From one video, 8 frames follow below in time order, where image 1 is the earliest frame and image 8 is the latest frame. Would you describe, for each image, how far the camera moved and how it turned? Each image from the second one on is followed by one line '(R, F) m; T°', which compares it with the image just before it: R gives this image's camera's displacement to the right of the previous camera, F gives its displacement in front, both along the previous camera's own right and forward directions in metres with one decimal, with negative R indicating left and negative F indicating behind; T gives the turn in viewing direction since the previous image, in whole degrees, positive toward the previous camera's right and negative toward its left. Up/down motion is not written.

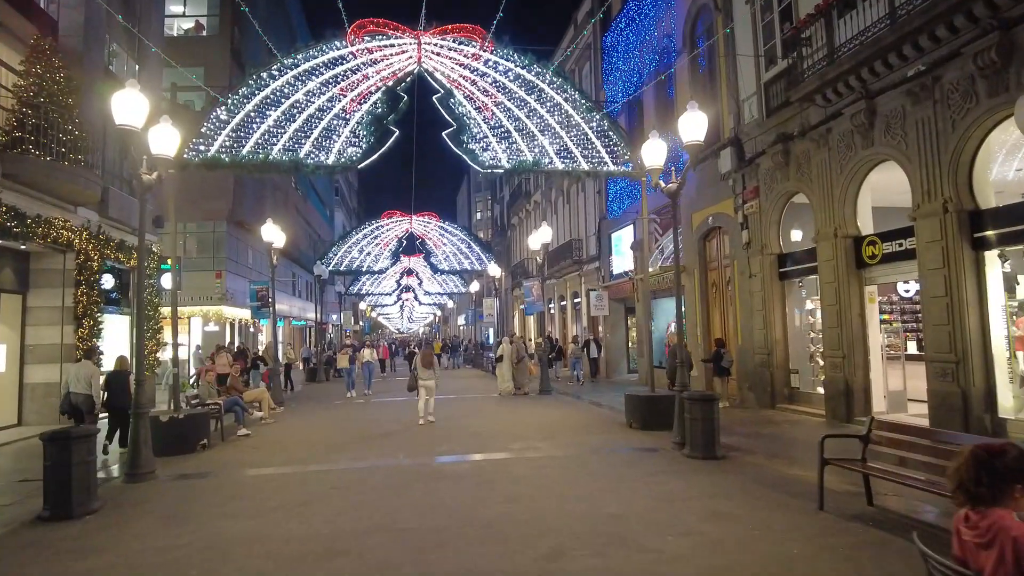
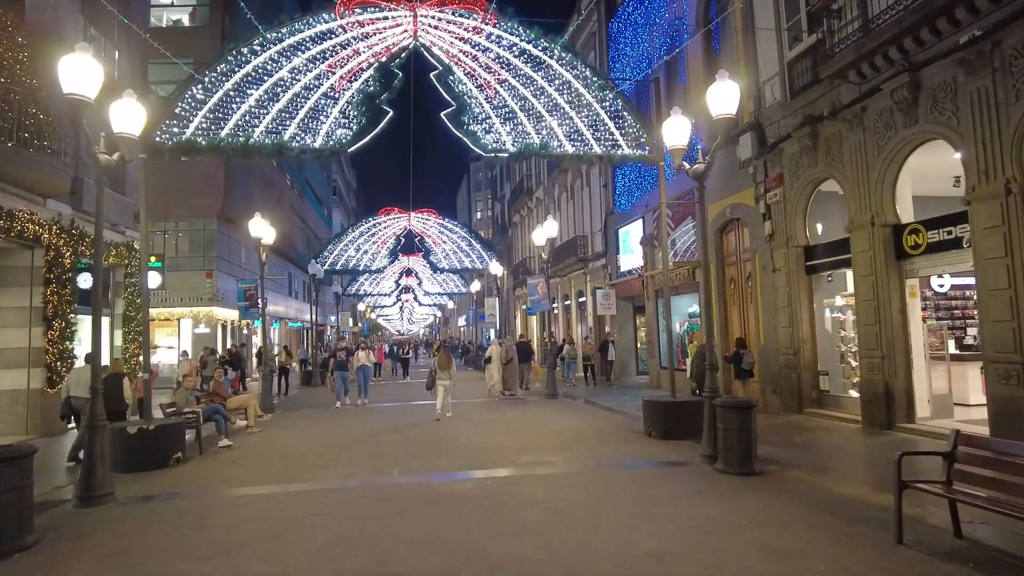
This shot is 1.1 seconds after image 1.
(-0.1, +1.1) m; 0°
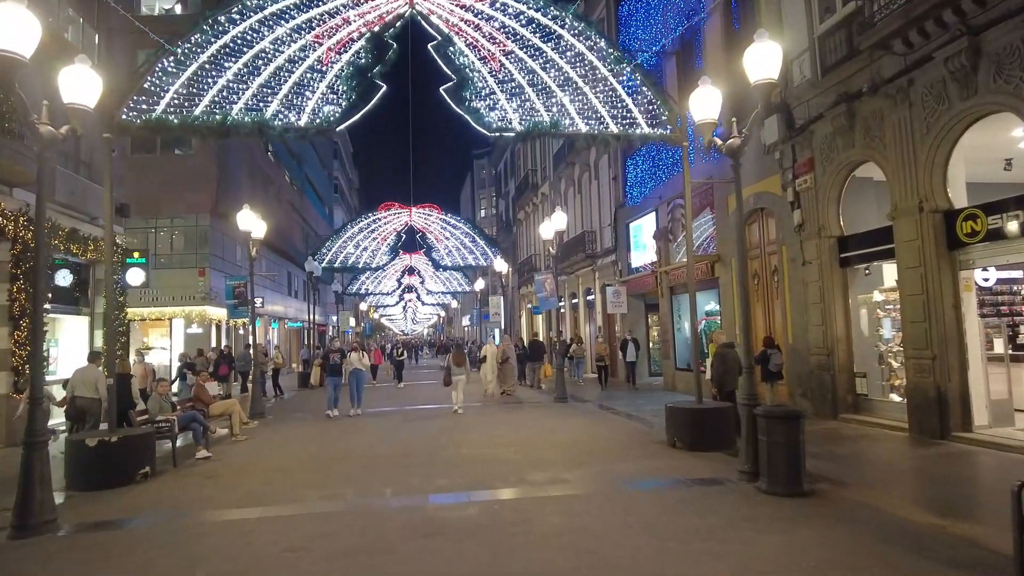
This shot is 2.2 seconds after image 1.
(-0.1, +1.1) m; 0°
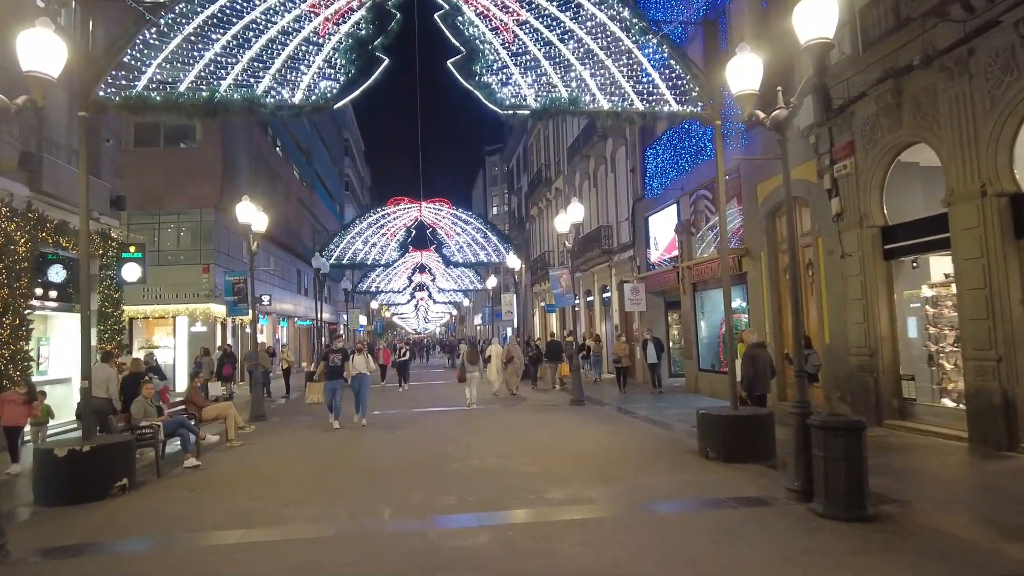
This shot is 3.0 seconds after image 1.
(0.0, +0.9) m; -1°
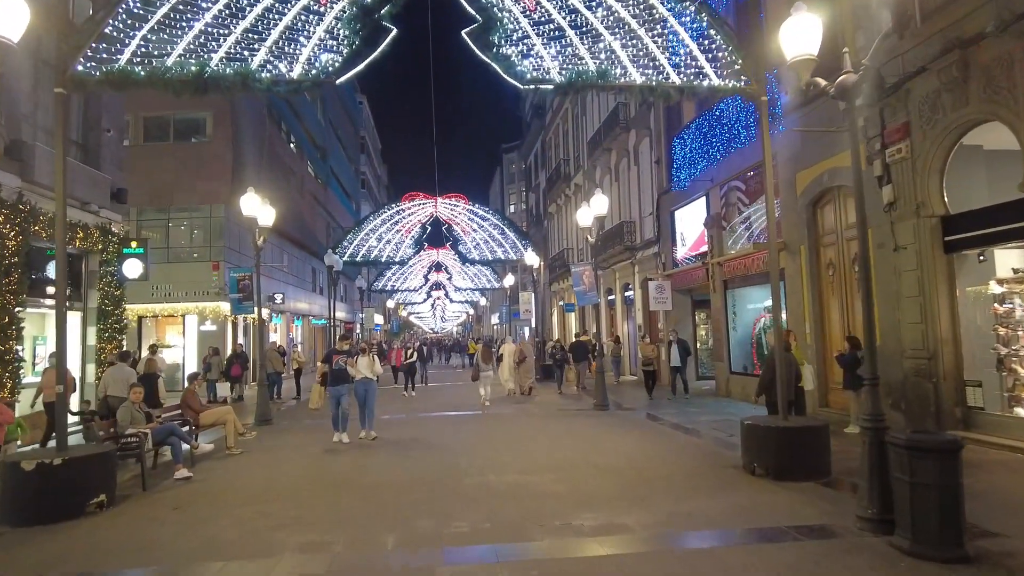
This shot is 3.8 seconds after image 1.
(-0.1, +0.9) m; -2°
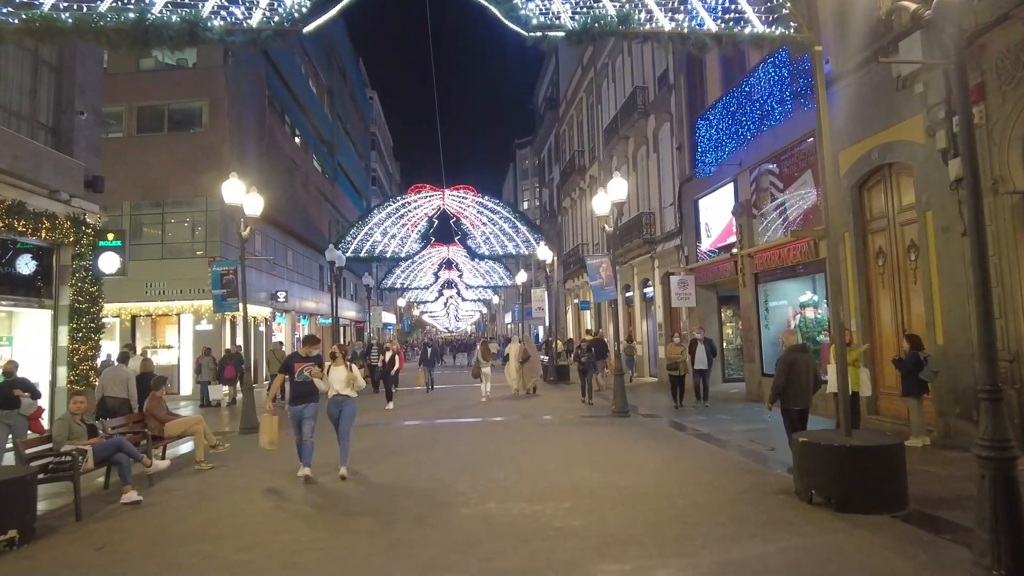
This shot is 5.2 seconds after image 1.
(+0.1, +1.4) m; -1°
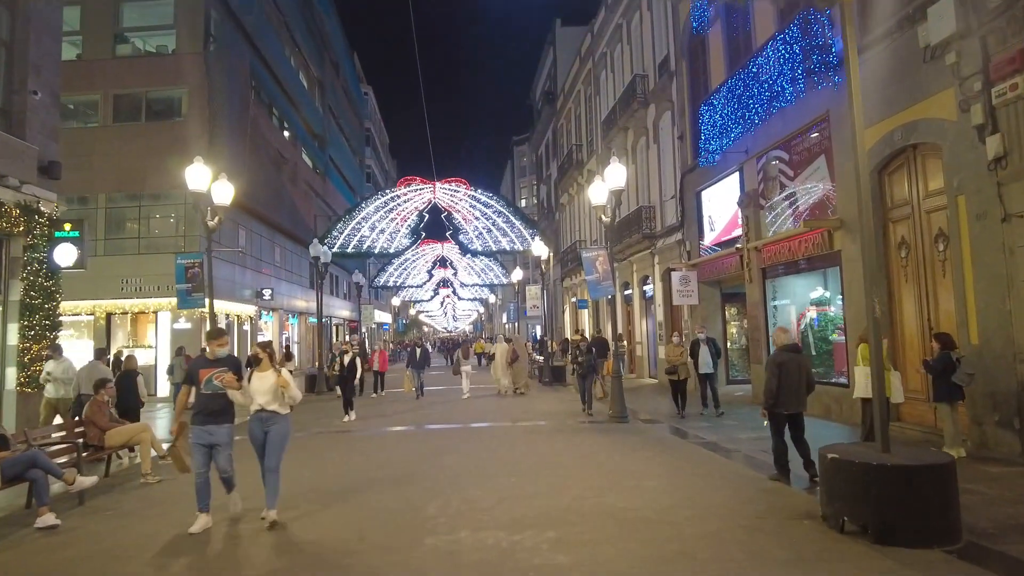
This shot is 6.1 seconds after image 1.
(+0.2, +1.0) m; 0°
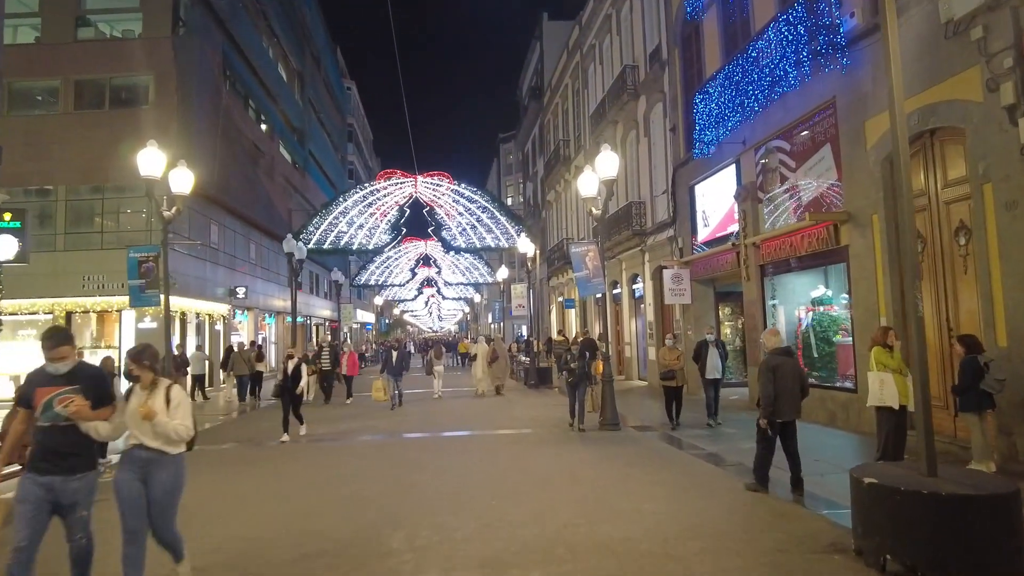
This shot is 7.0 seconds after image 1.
(+0.1, +0.9) m; +1°
